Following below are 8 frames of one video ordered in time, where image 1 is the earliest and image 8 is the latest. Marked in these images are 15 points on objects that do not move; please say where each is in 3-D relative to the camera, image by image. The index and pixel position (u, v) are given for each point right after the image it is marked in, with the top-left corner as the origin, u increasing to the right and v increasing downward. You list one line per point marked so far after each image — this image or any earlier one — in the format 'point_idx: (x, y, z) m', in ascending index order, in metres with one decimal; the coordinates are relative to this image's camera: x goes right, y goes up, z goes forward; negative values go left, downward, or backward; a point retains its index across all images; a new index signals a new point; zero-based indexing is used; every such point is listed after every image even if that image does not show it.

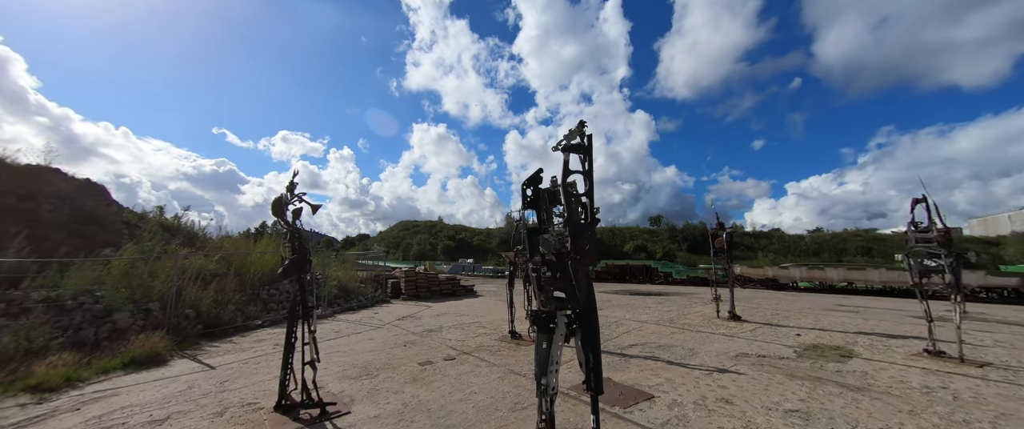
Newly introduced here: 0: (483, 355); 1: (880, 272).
0: (-0.6, -3.0, +6.8) m
1: (+21.6, -3.4, +18.8) m
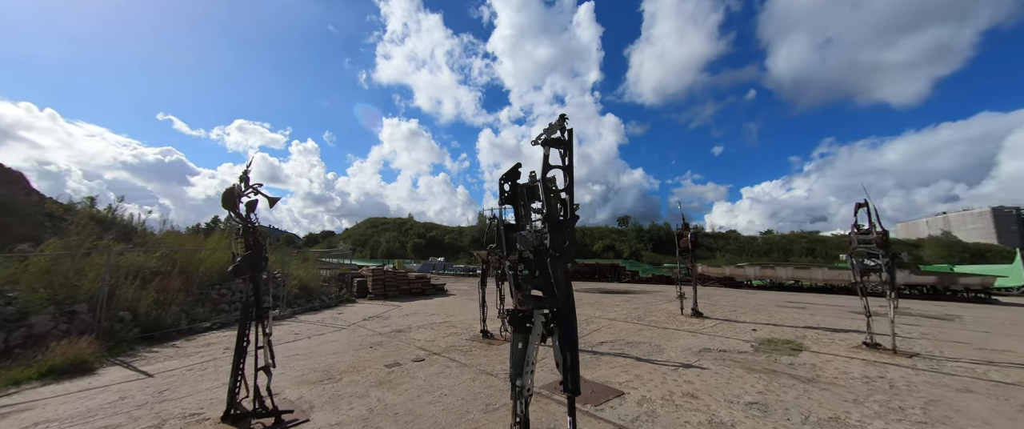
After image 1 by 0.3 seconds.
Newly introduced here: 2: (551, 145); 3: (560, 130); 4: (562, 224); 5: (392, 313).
0: (-1.2, -2.9, +6.6) m
1: (+19.9, -3.6, +20.5) m
2: (+0.3, +0.5, +2.4) m
3: (+0.4, +0.6, +2.4) m
4: (+0.4, -0.1, +2.3) m
5: (-4.5, -3.7, +12.2) m
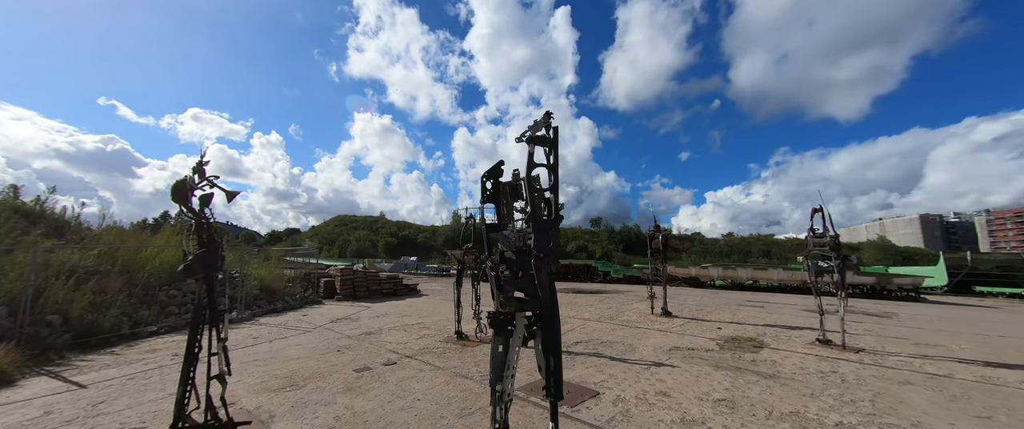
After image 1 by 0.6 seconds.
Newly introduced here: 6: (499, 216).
0: (-1.7, -2.9, +6.4) m
1: (+18.3, -3.9, +22.0) m
2: (+0.2, +0.5, +2.3) m
3: (+0.2, +0.6, +2.3) m
4: (+0.2, -0.1, +2.2) m
5: (-5.5, -3.6, +11.7) m
6: (-0.1, 0.0, +2.6) m
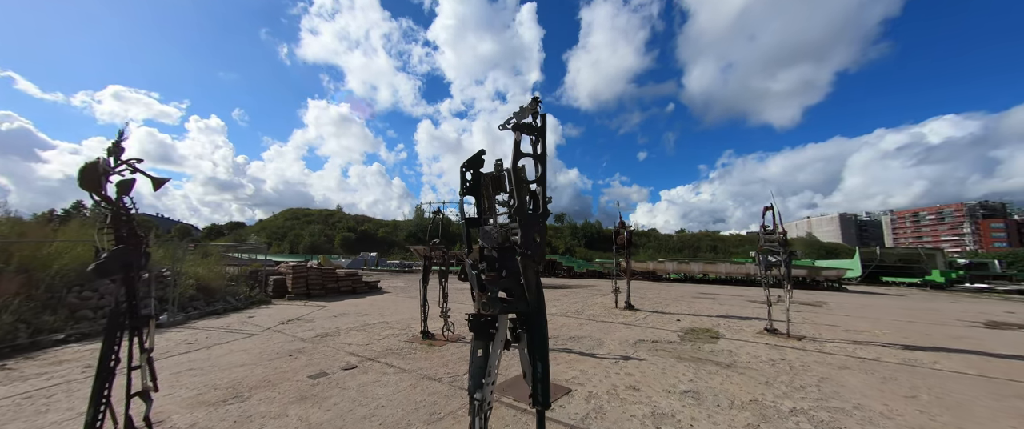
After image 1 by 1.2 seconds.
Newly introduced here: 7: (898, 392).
0: (-2.3, -2.8, +6.1) m
1: (+15.8, -3.8, +23.7) m
2: (+0.1, +0.6, +2.1) m
3: (+0.1, +0.7, +2.2) m
4: (+0.1, 0.0, +2.0) m
5: (-6.6, -3.4, +10.9) m
6: (-0.2, 0.0, +2.4) m
7: (+5.0, -2.3, +4.2) m
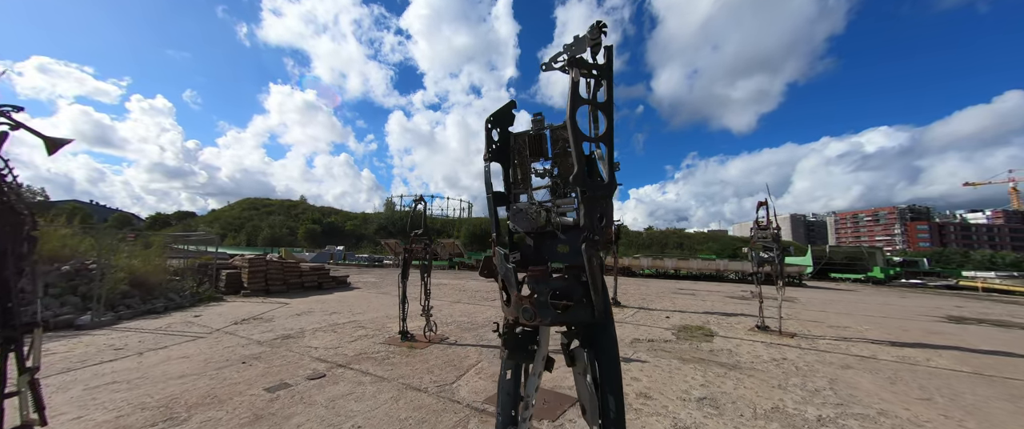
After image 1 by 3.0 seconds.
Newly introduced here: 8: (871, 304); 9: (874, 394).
0: (-2.4, -2.5, +5.3) m
1: (+14.1, -3.6, +24.4) m
2: (+0.3, +0.7, +1.5) m
3: (+0.4, +0.8, +1.6) m
4: (+0.4, +0.1, +1.5) m
5: (-7.2, -3.0, +9.8) m
6: (0.0, +0.2, +1.8) m
7: (+5.0, -2.3, +4.0) m
8: (+13.8, -3.4, +12.4) m
9: (+4.6, -2.3, +4.1) m
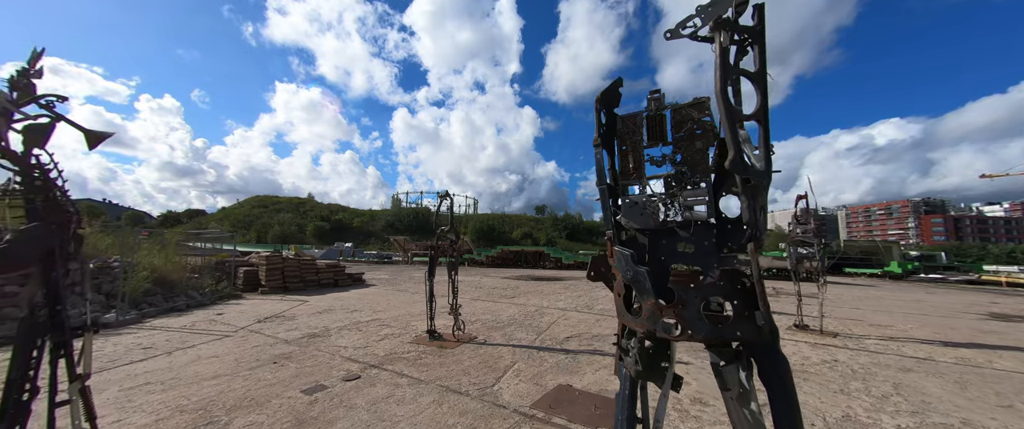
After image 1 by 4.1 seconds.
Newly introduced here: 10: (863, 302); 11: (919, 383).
0: (-1.8, -2.5, +5.2) m
1: (+15.1, -3.2, +24.0) m
2: (+0.9, +0.7, +1.3) m
3: (+0.9, +0.8, +1.3) m
4: (+0.9, +0.1, +1.2) m
5: (-6.5, -2.9, +9.8) m
6: (+0.5, +0.2, +1.6) m
7: (+5.6, -2.2, +3.8) m
8: (+14.6, -3.2, +12.0) m
9: (+5.2, -2.2, +3.8) m
10: (+12.0, -3.0, +11.0) m
11: (+5.4, -2.2, +4.3) m
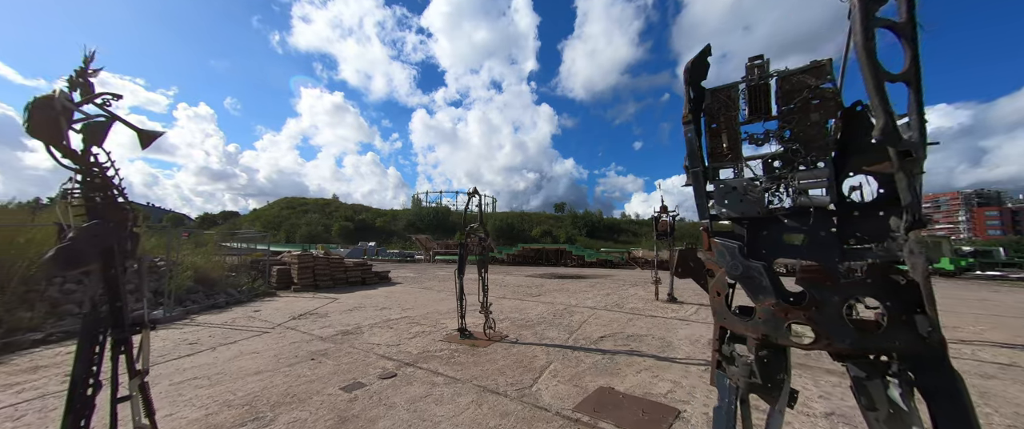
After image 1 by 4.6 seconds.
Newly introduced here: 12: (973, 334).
0: (-1.2, -2.4, +5.1) m
1: (+16.7, -2.9, +23.0) m
2: (+1.2, +0.8, +1.1) m
3: (+1.2, +0.9, +1.1) m
4: (+1.2, +0.2, +1.0) m
5: (-5.7, -2.9, +10.0) m
6: (+0.8, +0.3, +1.4) m
7: (+6.1, -2.1, +3.3) m
8: (+15.5, -2.9, +11.0) m
9: (+5.7, -2.1, +3.4) m
10: (+12.9, -2.8, +10.1) m
11: (+5.9, -2.1, +3.8) m
12: (+8.8, -2.3, +6.1) m
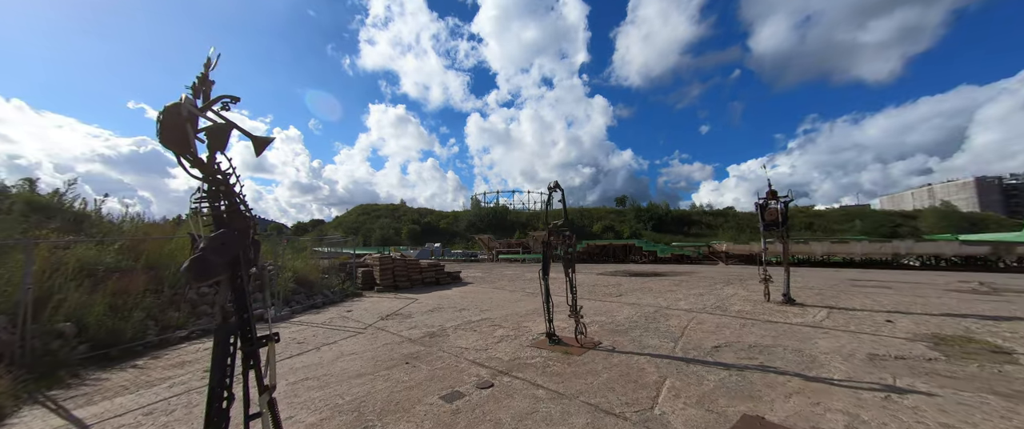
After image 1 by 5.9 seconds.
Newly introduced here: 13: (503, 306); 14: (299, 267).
0: (+0.3, -2.4, +4.7) m
1: (+21.0, -1.9, +19.2) m
2: (+1.8, +0.9, +0.3) m
3: (+1.9, +1.0, +0.4) m
4: (+1.9, +0.3, +0.3) m
5: (-3.2, -3.0, +10.3) m
6: (+1.6, +0.3, +0.7) m
7: (+7.2, -1.7, +1.7) m
8: (+17.8, -2.1, +7.6) m
9: (+6.7, -1.7, +1.8) m
10: (+15.1, -2.1, +7.2) m
11: (+7.1, -1.8, +2.2) m
12: (+10.3, -1.8, +3.9) m
13: (-0.3, -2.8, +9.9) m
14: (-8.4, -2.1, +12.6) m
